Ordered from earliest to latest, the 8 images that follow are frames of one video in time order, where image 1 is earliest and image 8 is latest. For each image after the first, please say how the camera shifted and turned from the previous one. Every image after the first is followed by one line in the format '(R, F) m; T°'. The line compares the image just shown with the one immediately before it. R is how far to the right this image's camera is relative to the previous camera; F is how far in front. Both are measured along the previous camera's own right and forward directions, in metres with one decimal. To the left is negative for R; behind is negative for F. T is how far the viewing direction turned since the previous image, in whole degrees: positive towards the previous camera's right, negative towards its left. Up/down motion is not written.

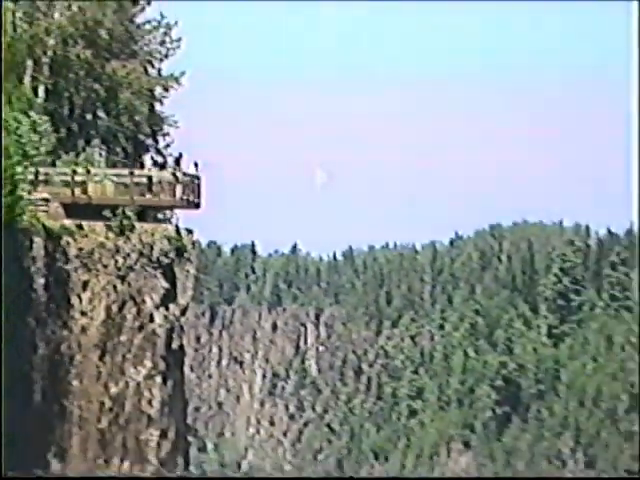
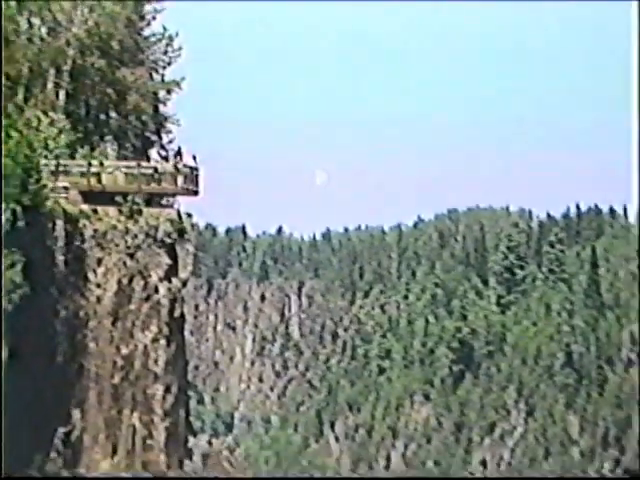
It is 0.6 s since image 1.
(+0.1, -0.3) m; -2°
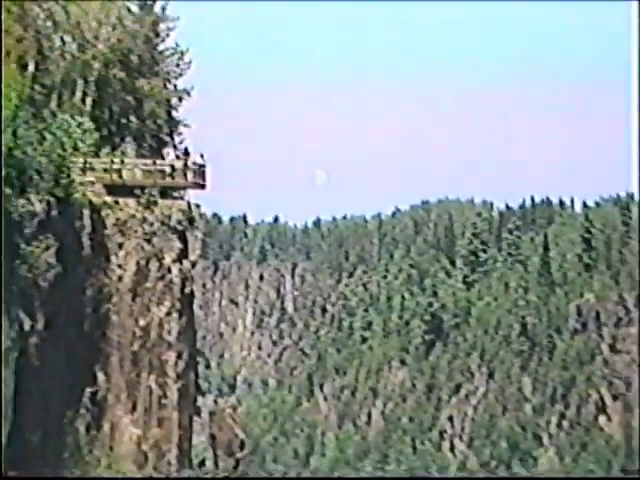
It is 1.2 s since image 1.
(0.0, -0.3) m; 0°
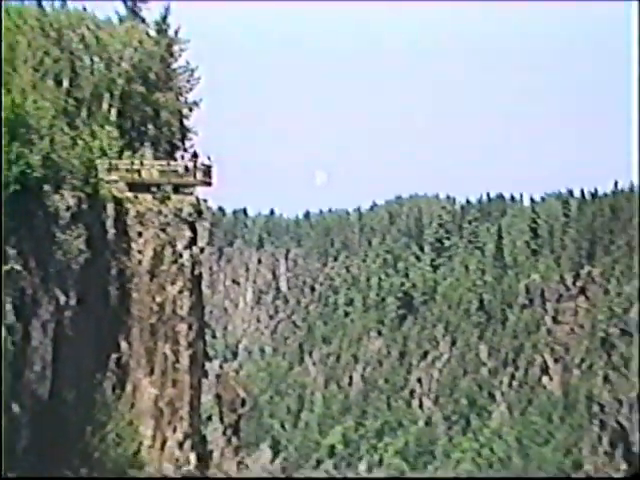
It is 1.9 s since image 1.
(0.0, -0.4) m; 0°
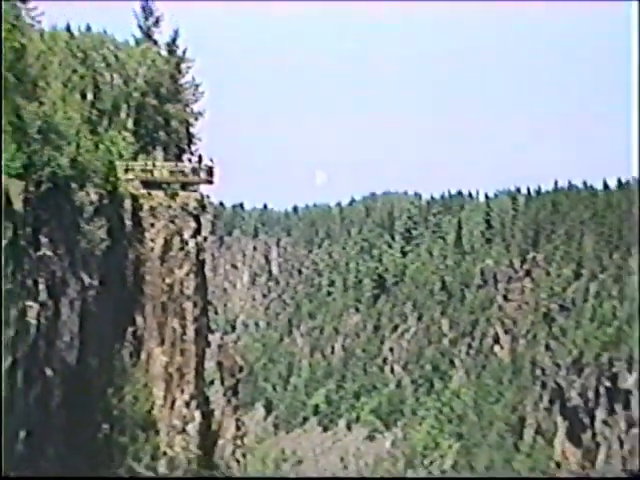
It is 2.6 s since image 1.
(0.0, -0.4) m; 0°
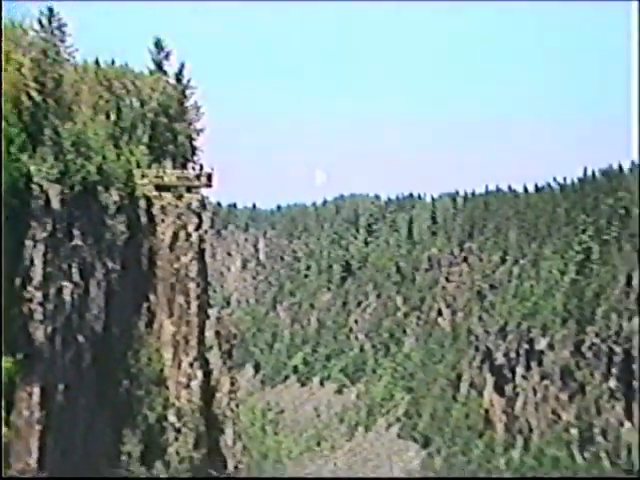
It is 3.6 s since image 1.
(0.0, -0.7) m; 0°
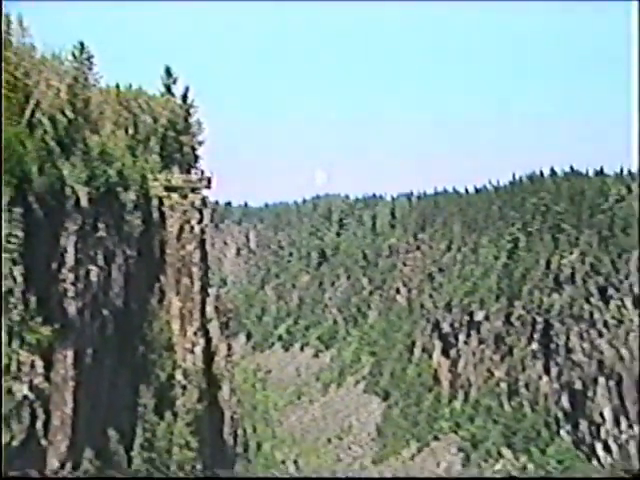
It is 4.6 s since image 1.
(0.0, -0.8) m; +1°
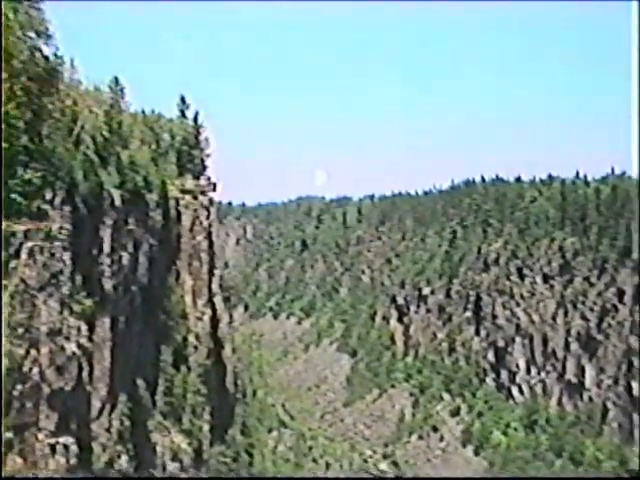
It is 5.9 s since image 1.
(0.0, -1.2) m; +1°
